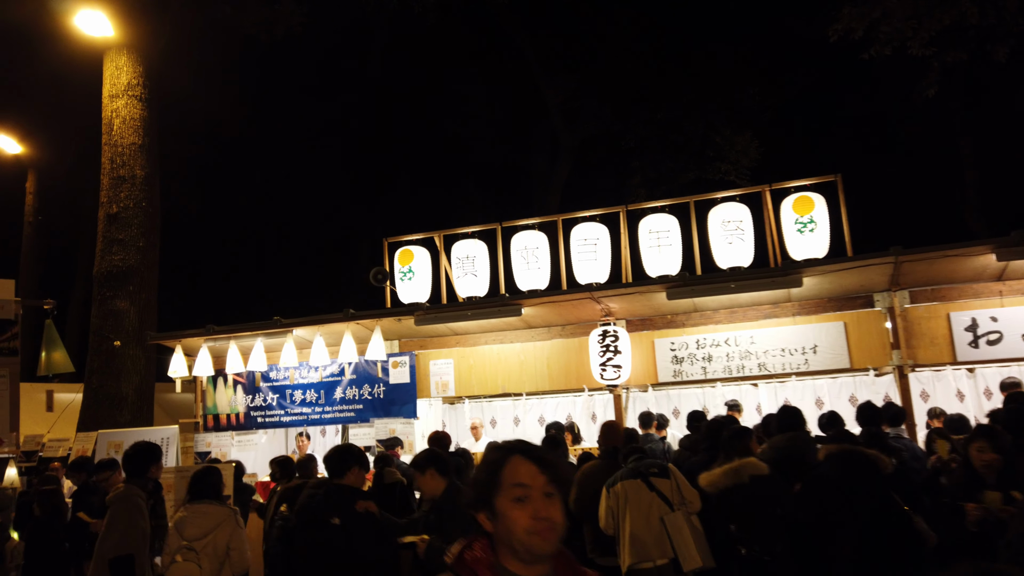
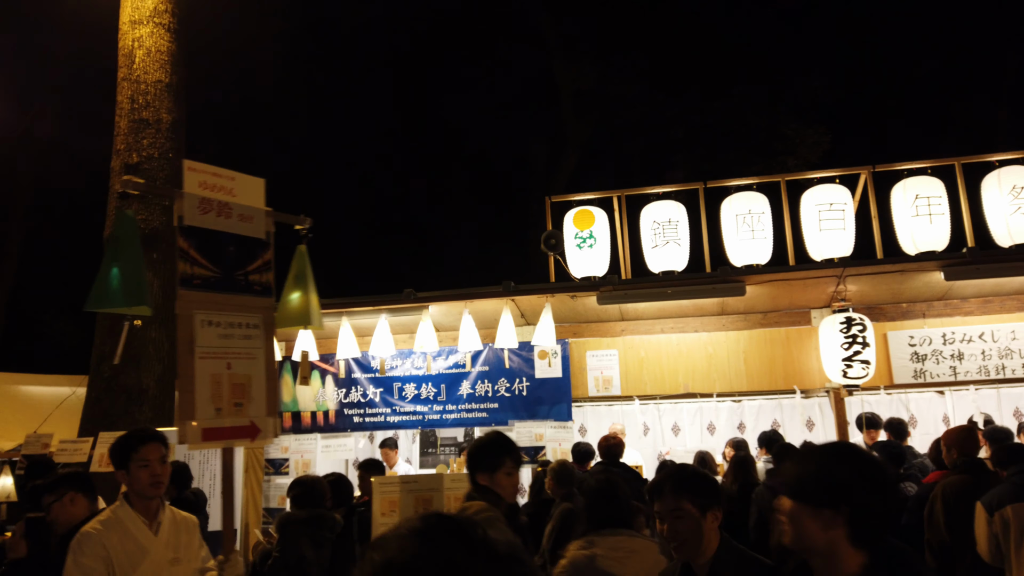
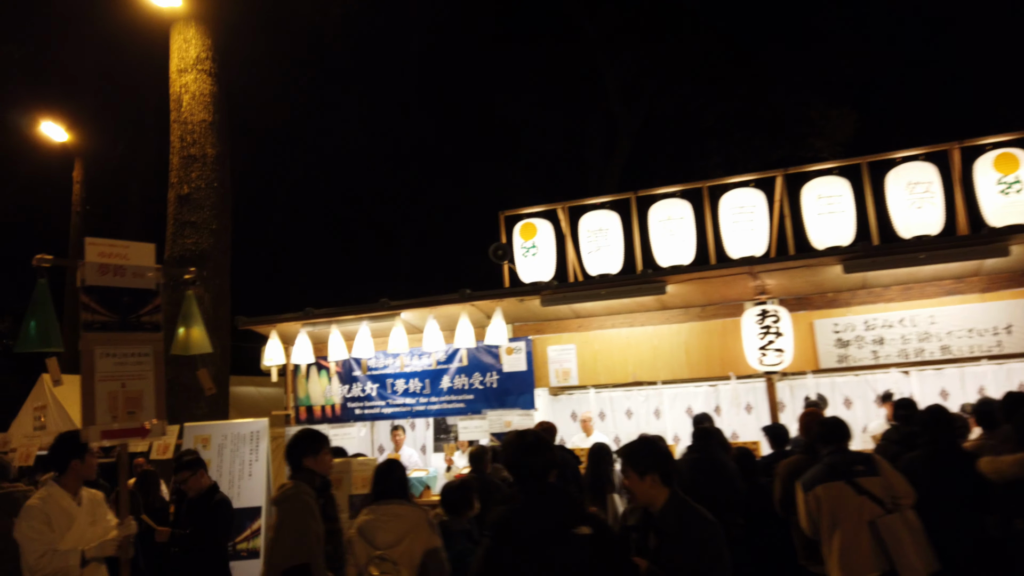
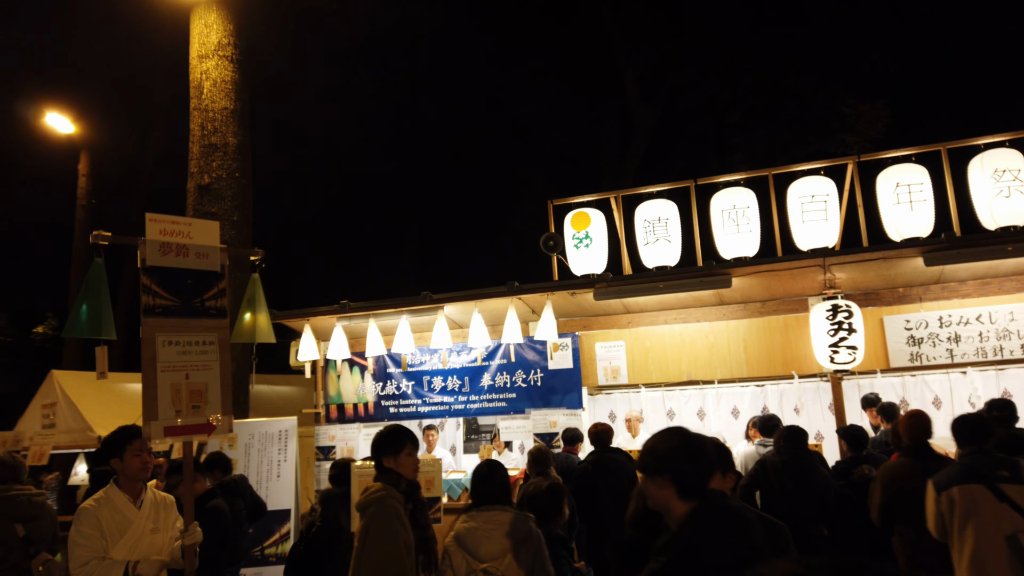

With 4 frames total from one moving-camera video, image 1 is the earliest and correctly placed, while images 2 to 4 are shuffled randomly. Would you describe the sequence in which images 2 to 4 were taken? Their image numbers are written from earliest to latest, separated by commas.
3, 4, 2
